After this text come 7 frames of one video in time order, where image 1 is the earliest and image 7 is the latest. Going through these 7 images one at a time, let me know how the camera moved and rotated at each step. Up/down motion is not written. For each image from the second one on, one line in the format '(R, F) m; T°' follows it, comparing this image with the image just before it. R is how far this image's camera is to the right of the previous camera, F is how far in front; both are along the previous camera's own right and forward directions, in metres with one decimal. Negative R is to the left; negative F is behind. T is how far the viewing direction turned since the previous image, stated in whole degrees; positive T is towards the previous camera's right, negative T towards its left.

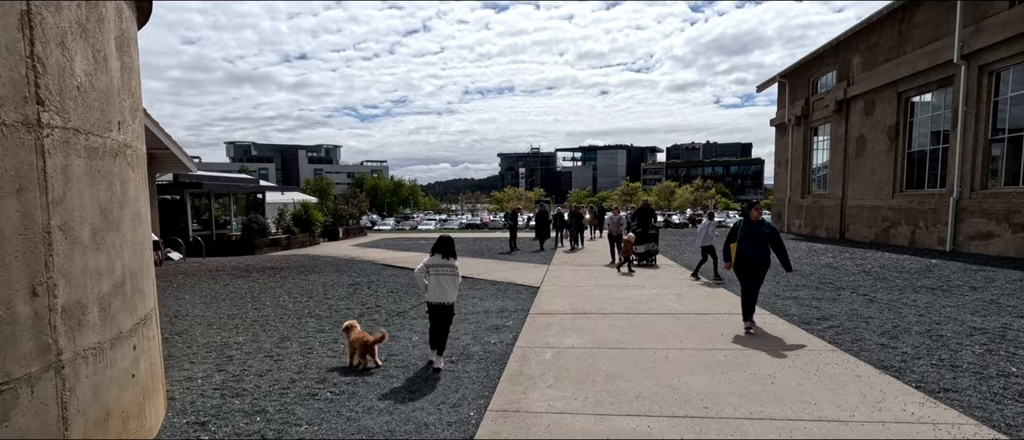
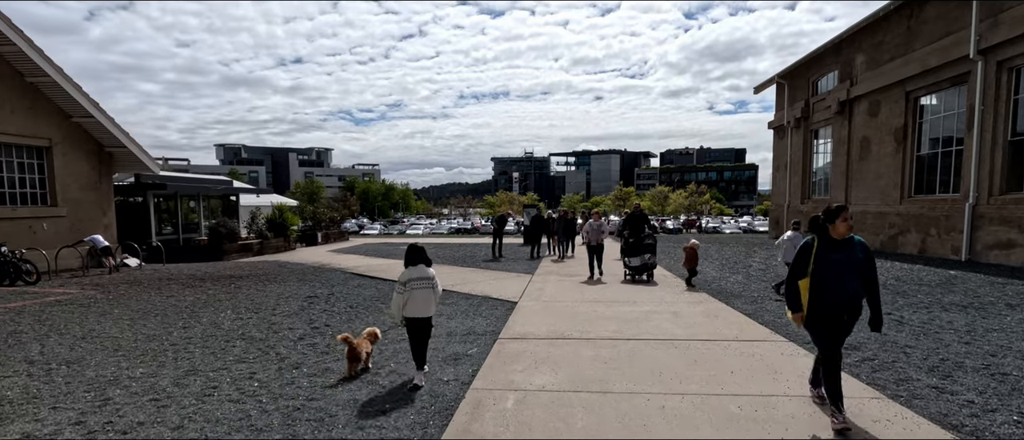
(+0.3, +1.1) m; +1°
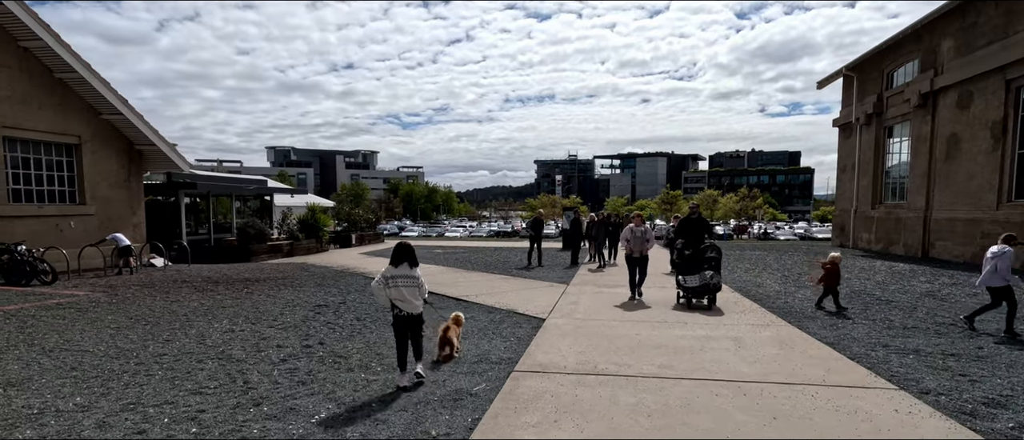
(+0.2, +1.1) m; -5°
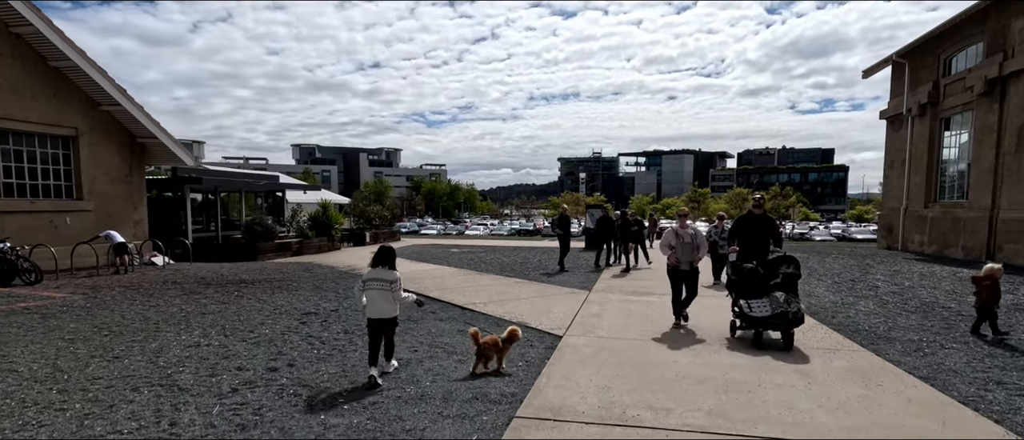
(+0.1, +1.1) m; -3°
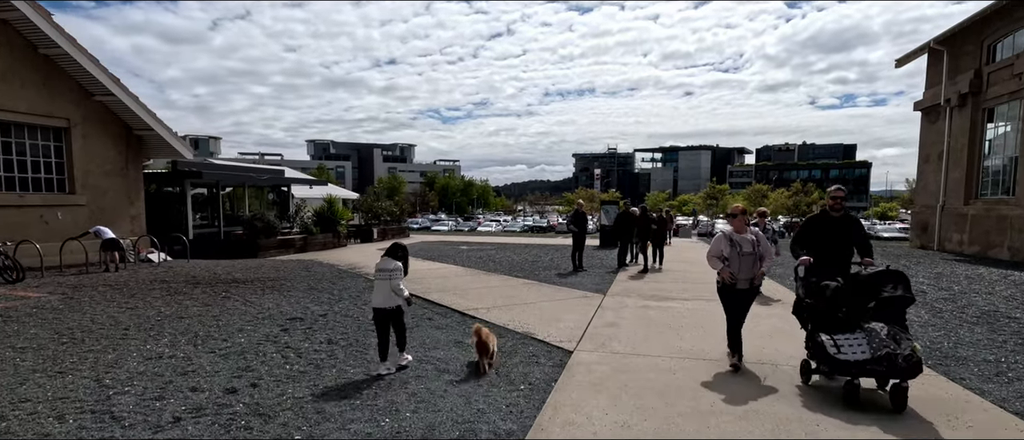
(+0.1, +0.8) m; -2°
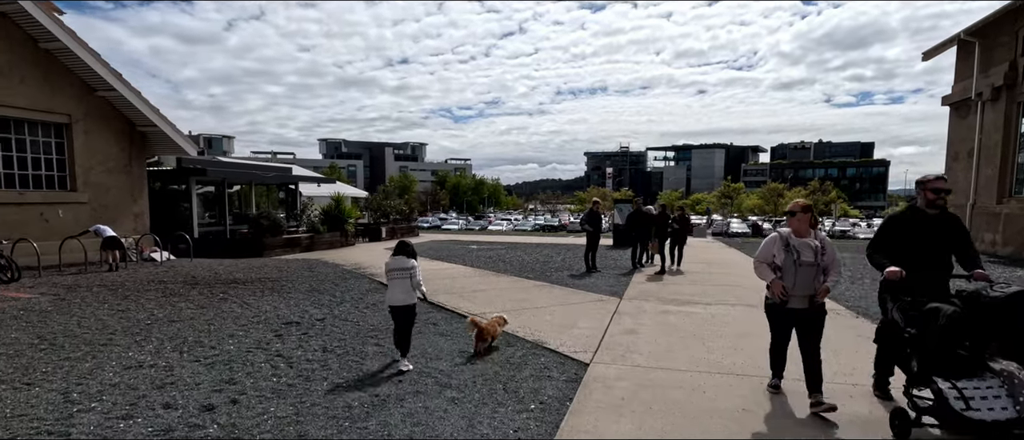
(0.0, +0.5) m; -1°
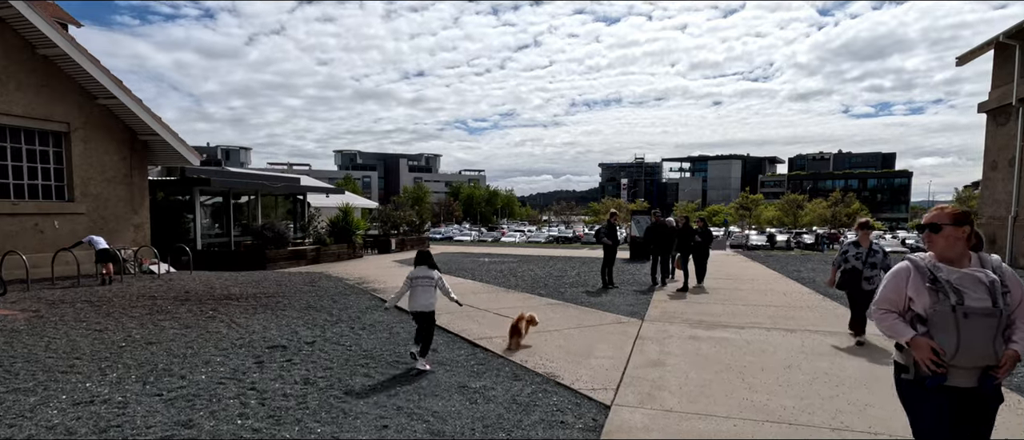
(+0.1, +0.7) m; -2°
